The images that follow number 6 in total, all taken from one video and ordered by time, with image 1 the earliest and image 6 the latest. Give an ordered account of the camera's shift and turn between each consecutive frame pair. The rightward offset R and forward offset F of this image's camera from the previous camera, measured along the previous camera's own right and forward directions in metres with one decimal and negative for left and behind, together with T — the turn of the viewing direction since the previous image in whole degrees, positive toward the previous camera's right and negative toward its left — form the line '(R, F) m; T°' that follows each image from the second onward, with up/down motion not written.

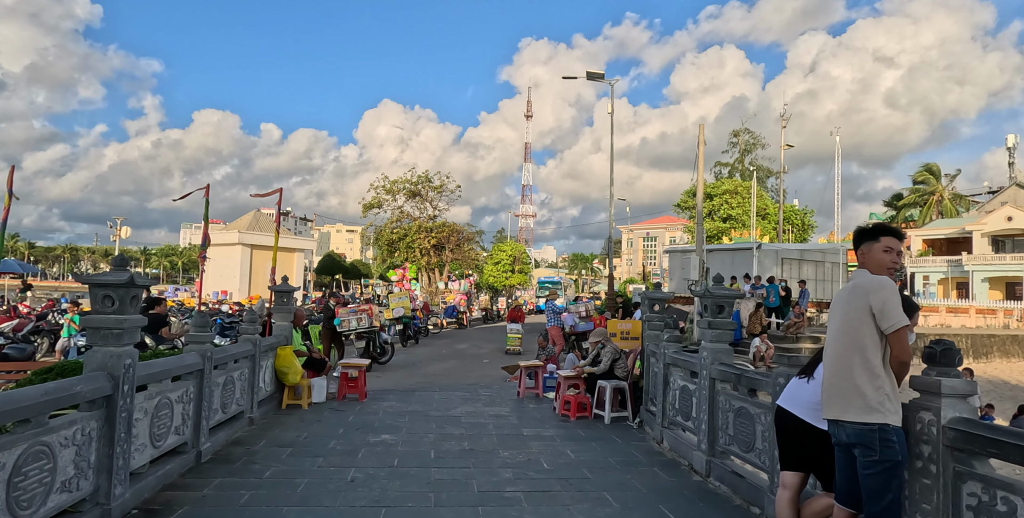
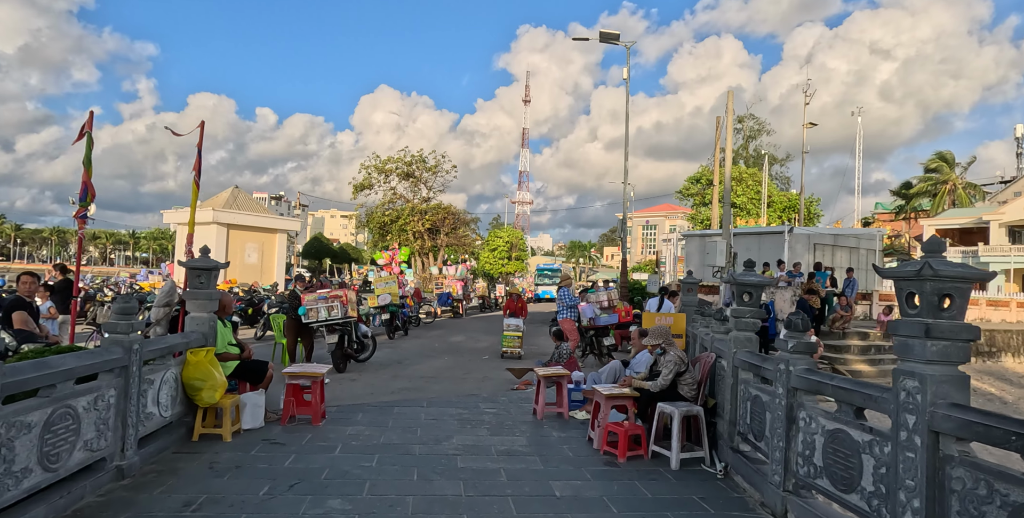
(-0.2, +2.6) m; 0°
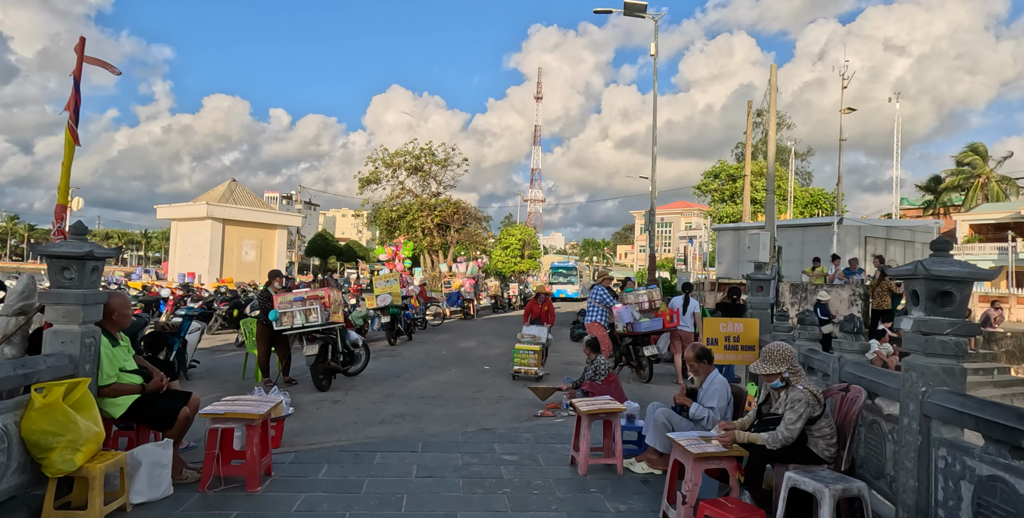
(-0.1, +2.1) m; -1°
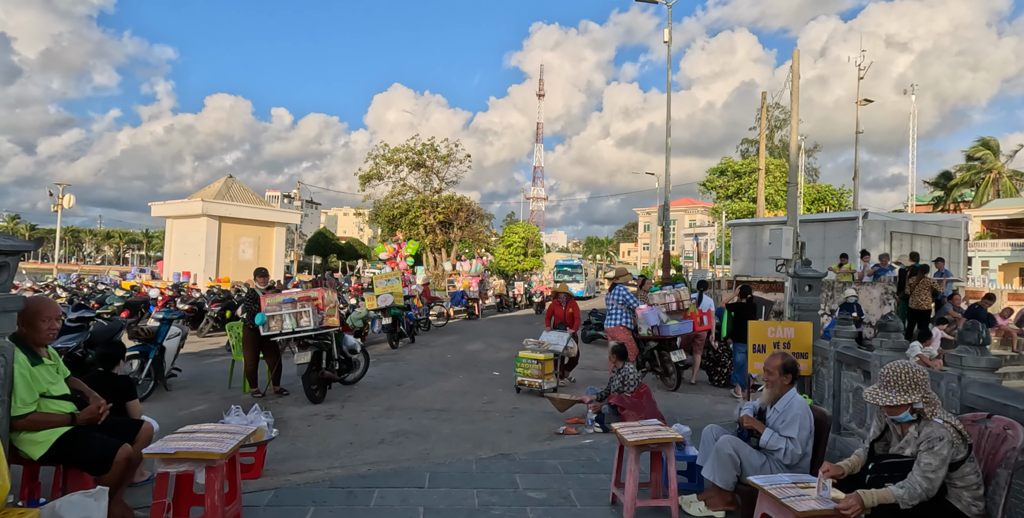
(-0.2, +1.0) m; 0°
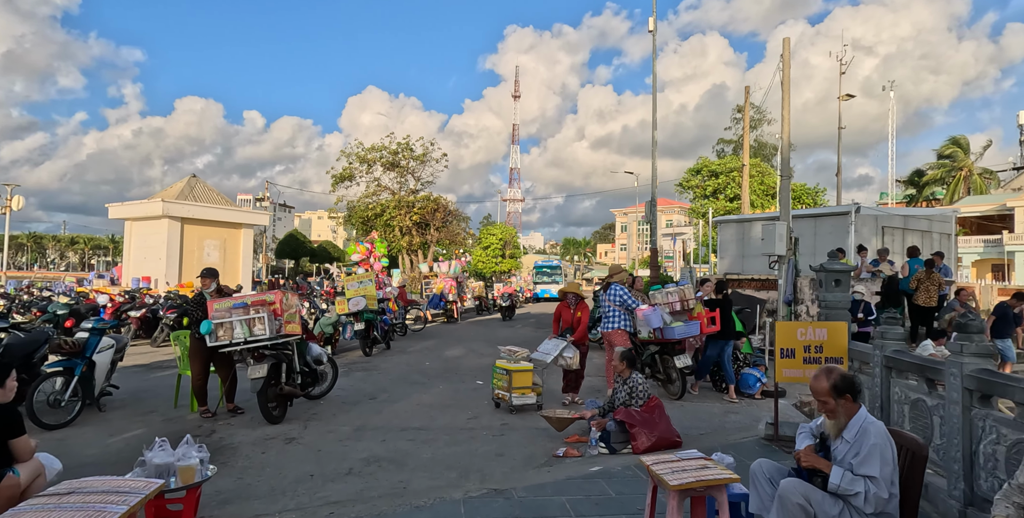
(-0.1, +1.0) m; +2°
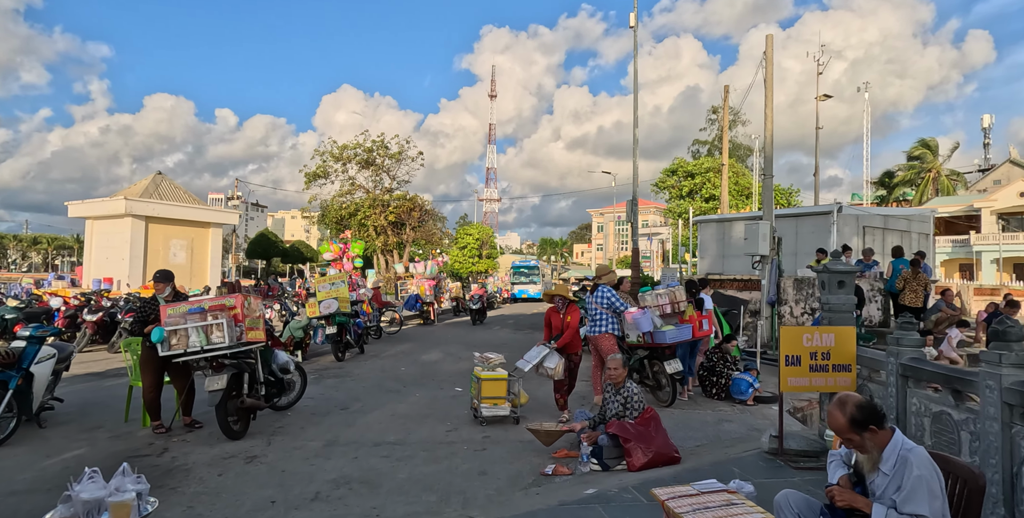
(-0.1, +0.5) m; +2°
